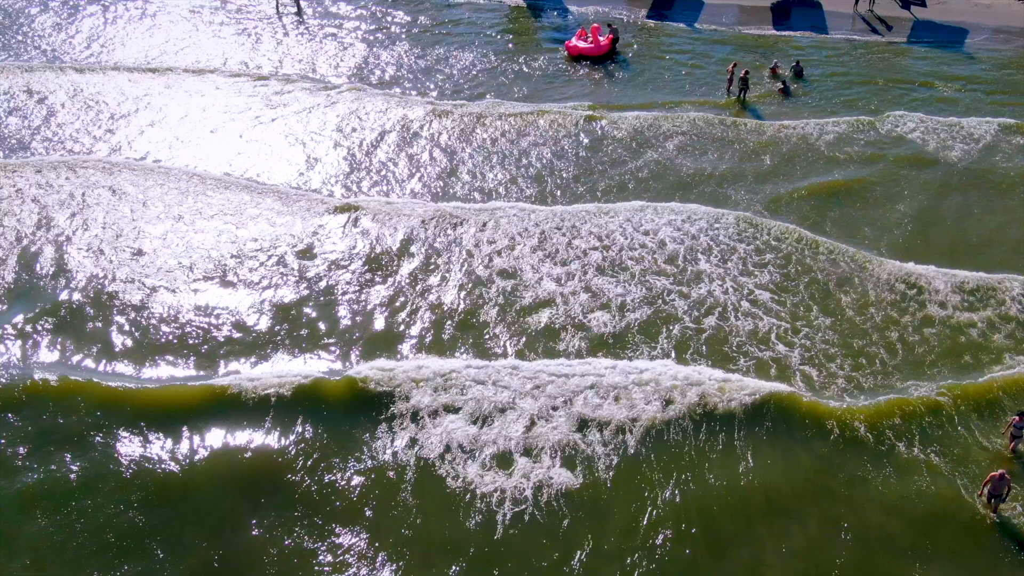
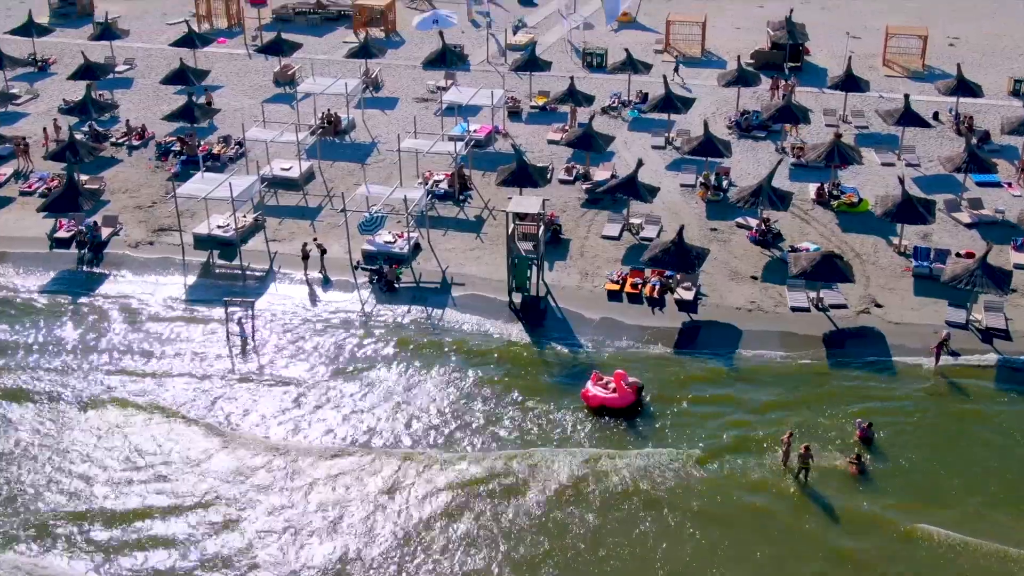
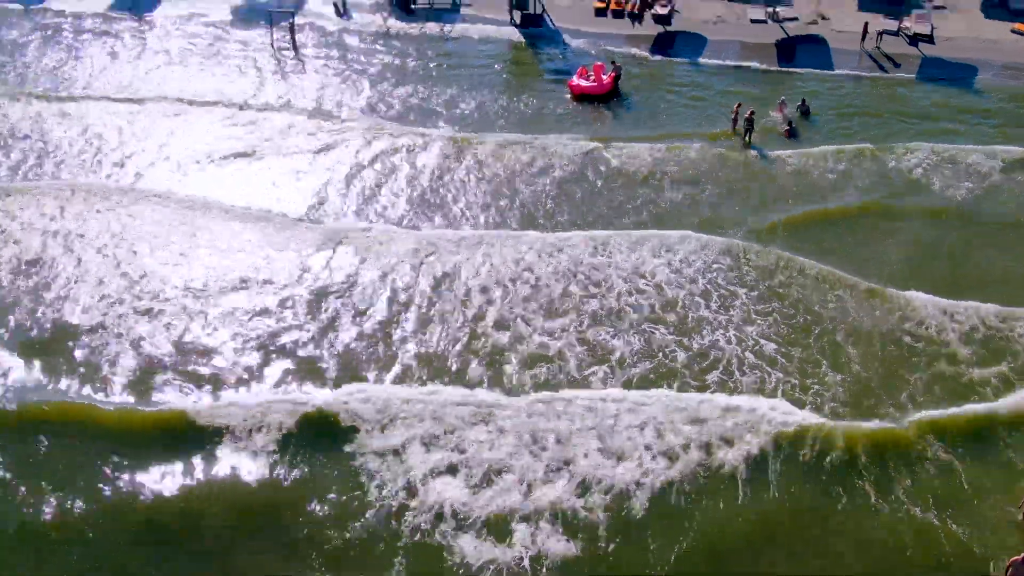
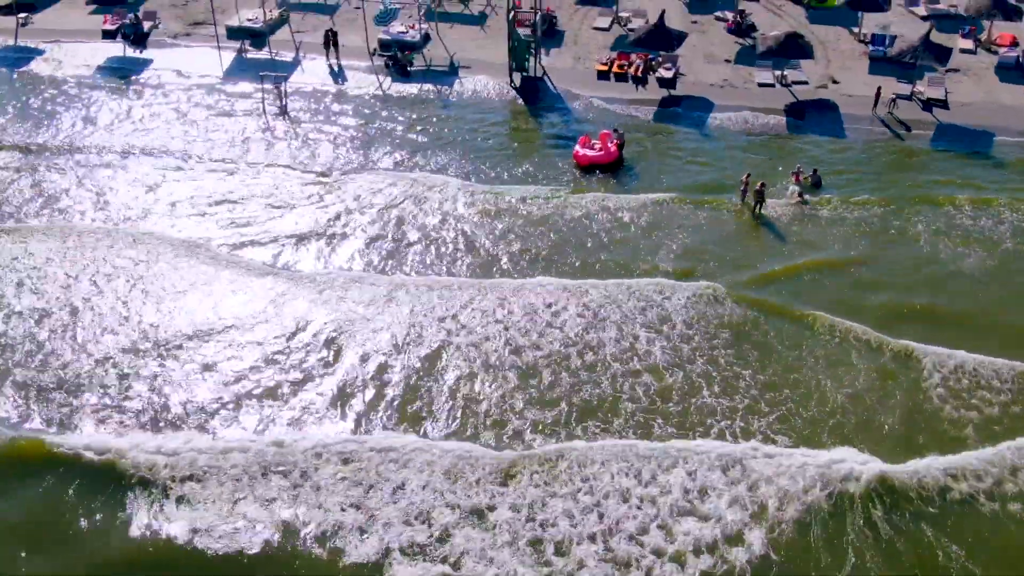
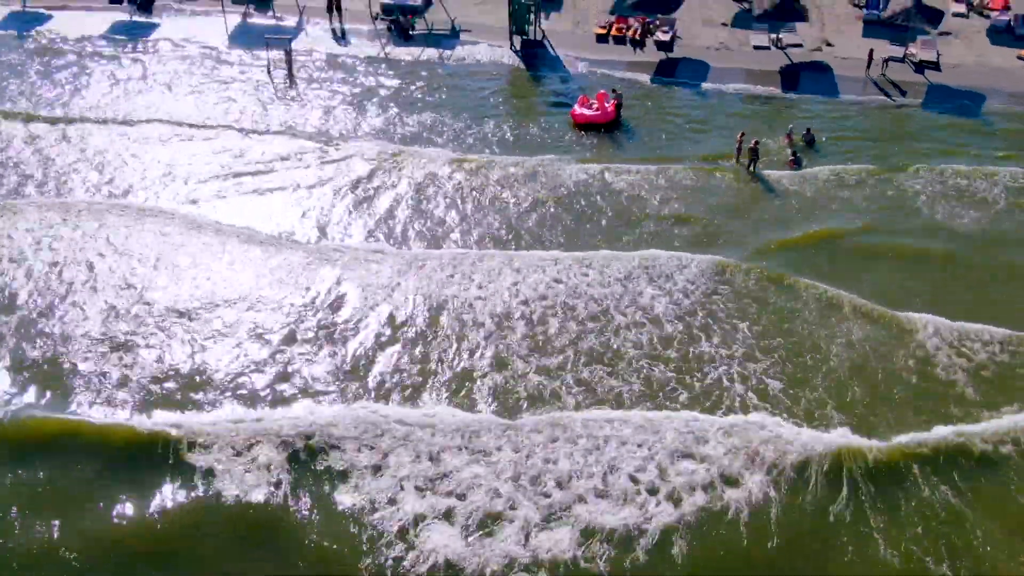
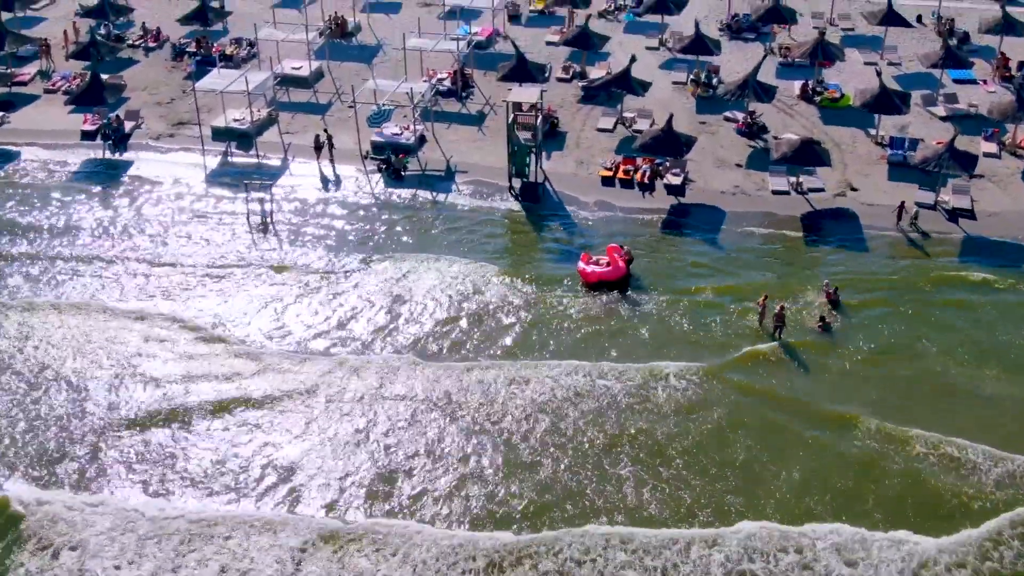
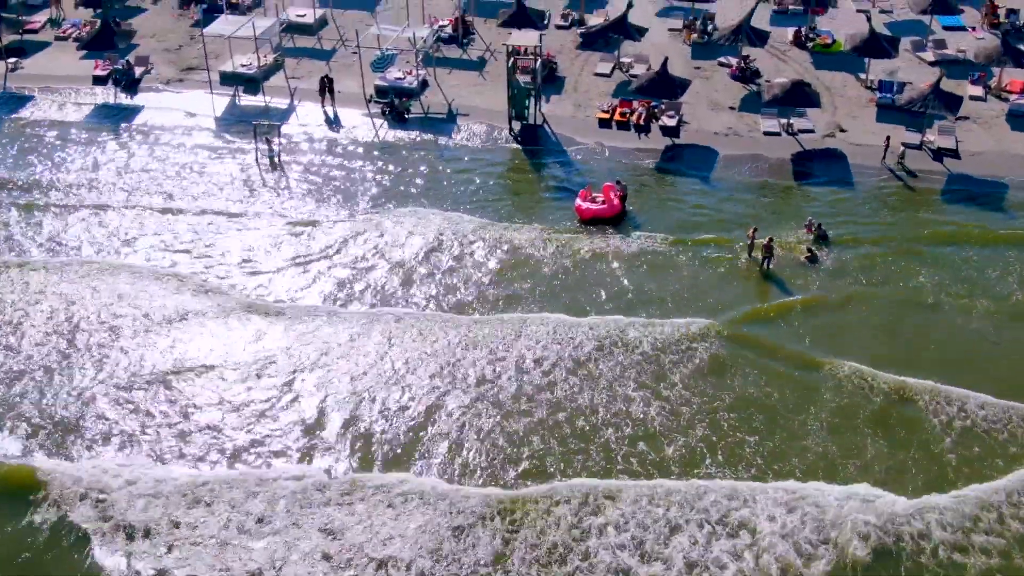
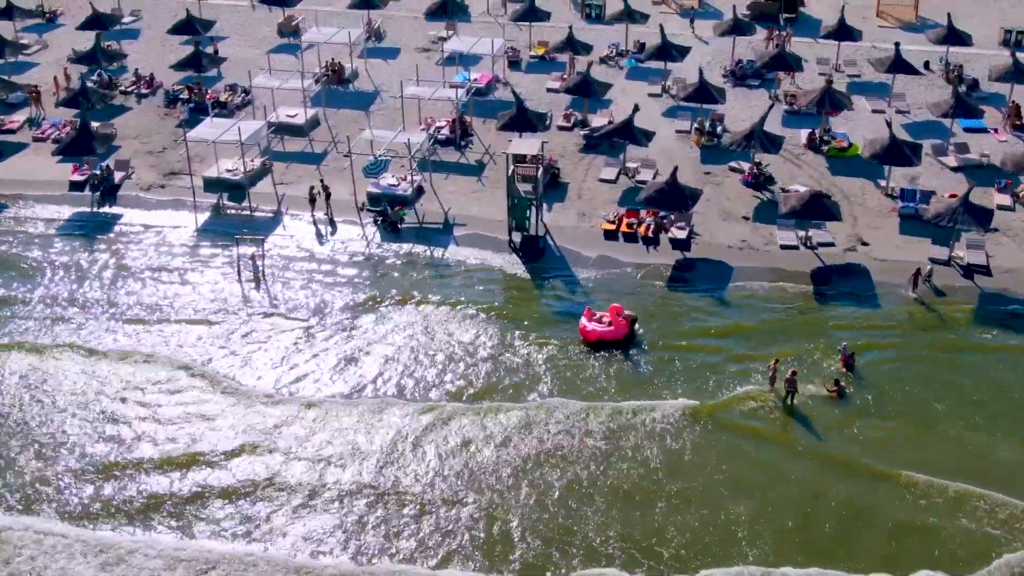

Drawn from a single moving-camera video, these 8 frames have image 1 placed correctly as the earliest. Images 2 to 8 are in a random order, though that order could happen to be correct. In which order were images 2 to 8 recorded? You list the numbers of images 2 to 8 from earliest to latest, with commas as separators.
3, 5, 4, 7, 6, 8, 2
